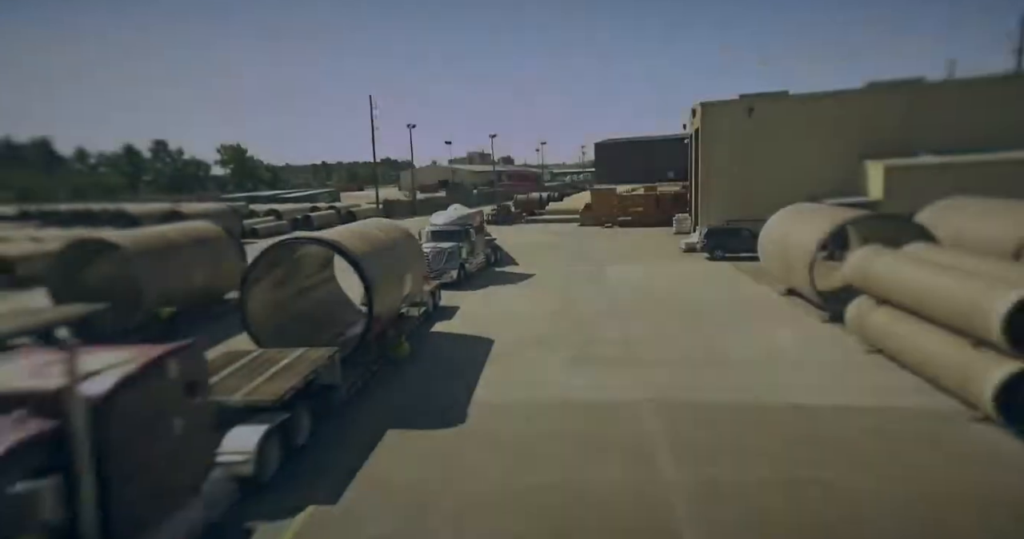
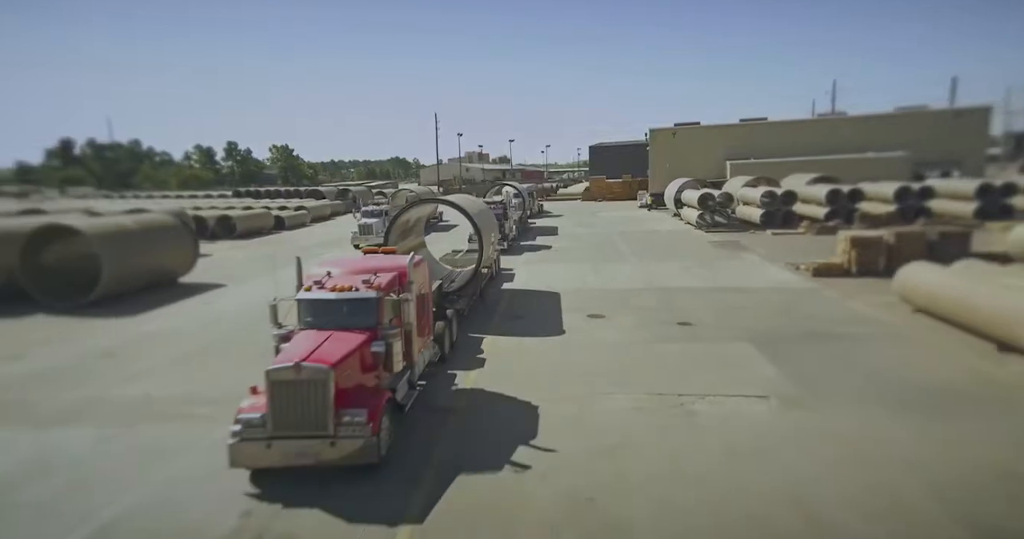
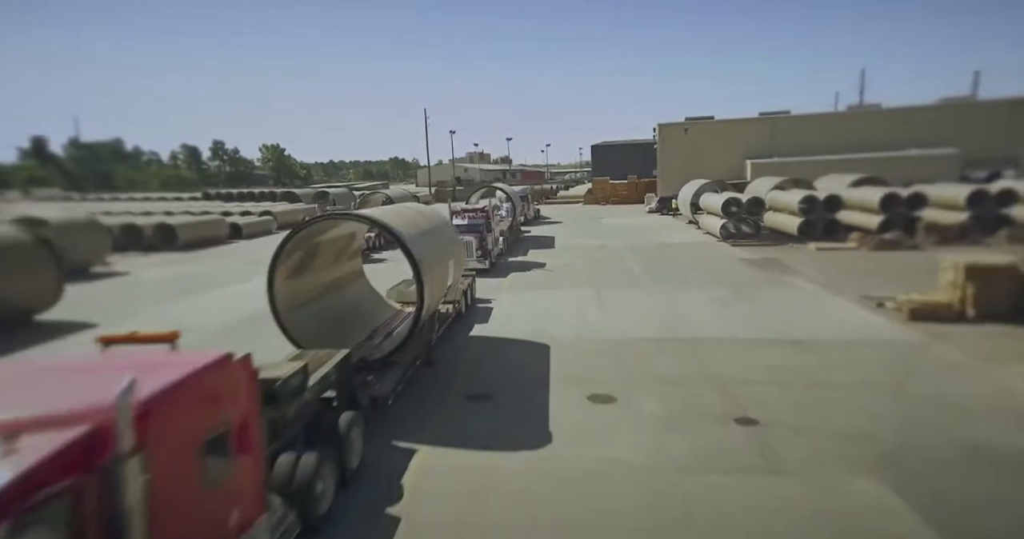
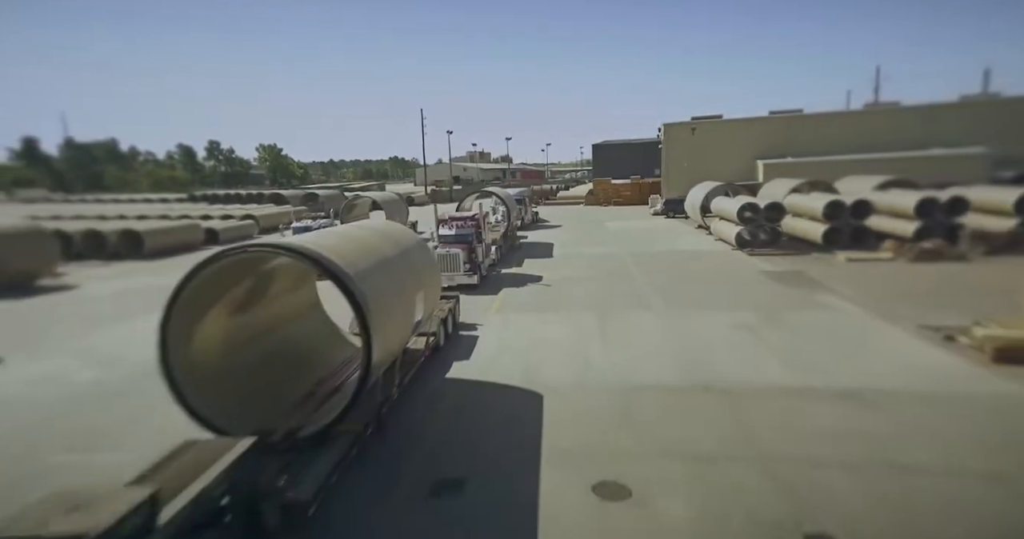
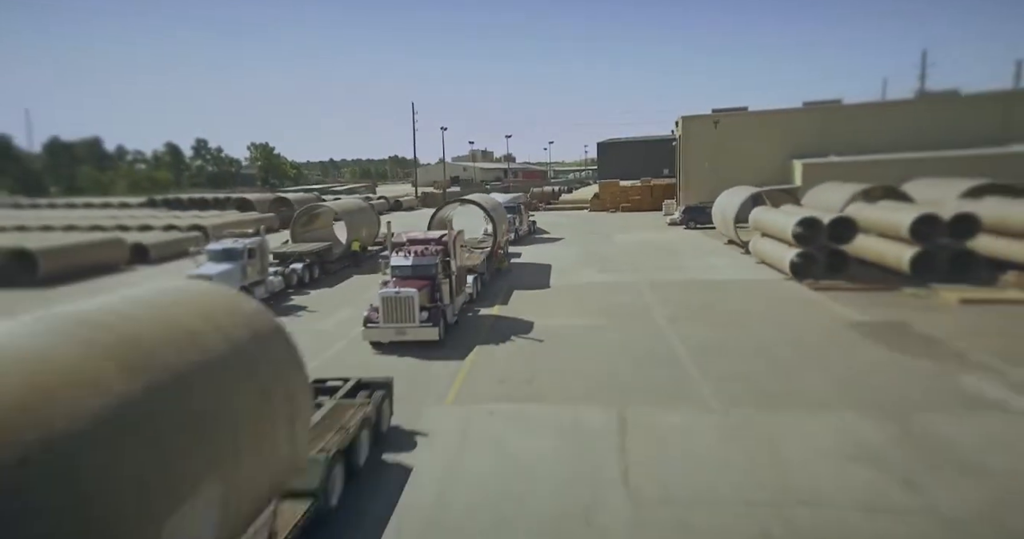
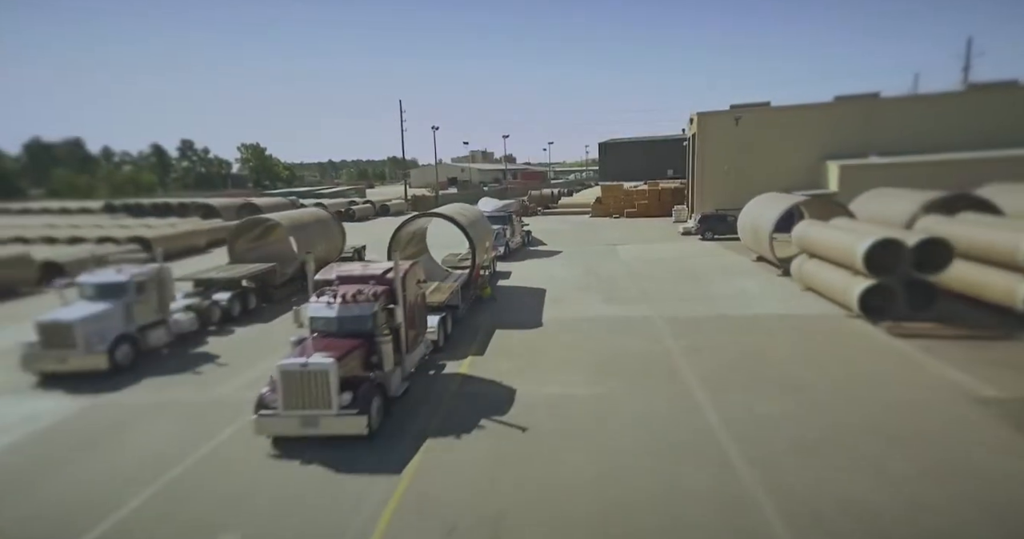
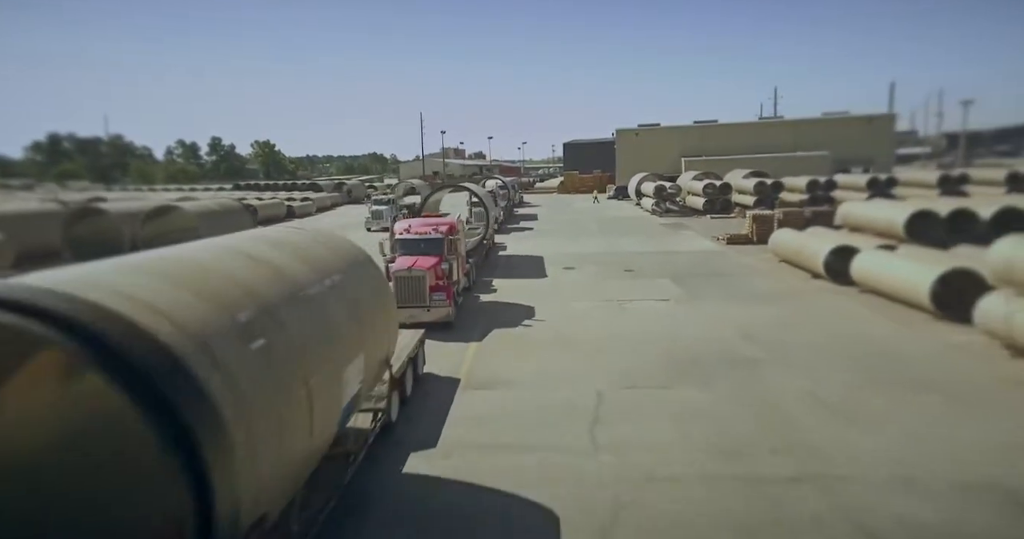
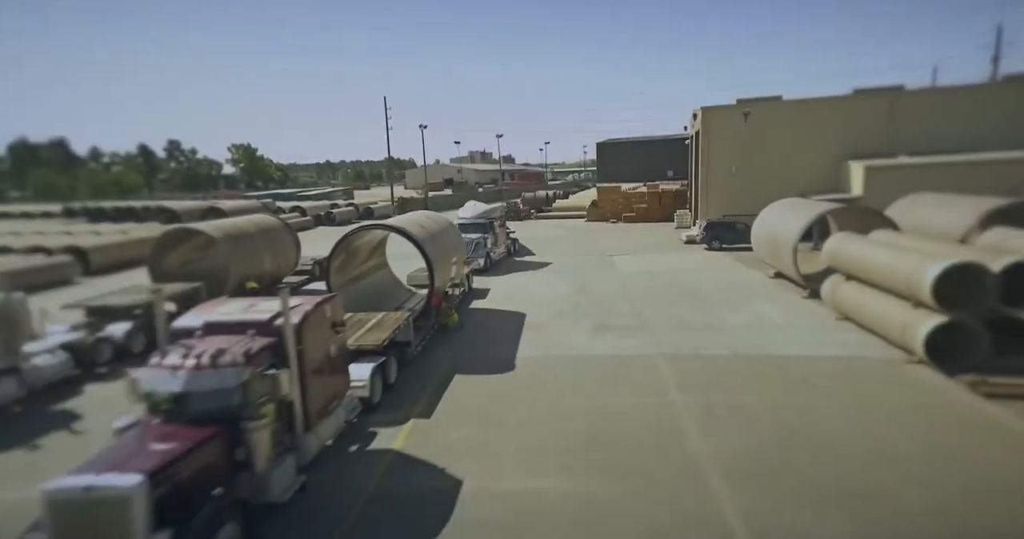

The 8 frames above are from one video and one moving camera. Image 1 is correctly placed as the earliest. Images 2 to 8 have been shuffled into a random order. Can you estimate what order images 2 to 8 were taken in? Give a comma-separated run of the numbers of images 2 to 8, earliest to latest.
8, 6, 5, 4, 3, 2, 7
